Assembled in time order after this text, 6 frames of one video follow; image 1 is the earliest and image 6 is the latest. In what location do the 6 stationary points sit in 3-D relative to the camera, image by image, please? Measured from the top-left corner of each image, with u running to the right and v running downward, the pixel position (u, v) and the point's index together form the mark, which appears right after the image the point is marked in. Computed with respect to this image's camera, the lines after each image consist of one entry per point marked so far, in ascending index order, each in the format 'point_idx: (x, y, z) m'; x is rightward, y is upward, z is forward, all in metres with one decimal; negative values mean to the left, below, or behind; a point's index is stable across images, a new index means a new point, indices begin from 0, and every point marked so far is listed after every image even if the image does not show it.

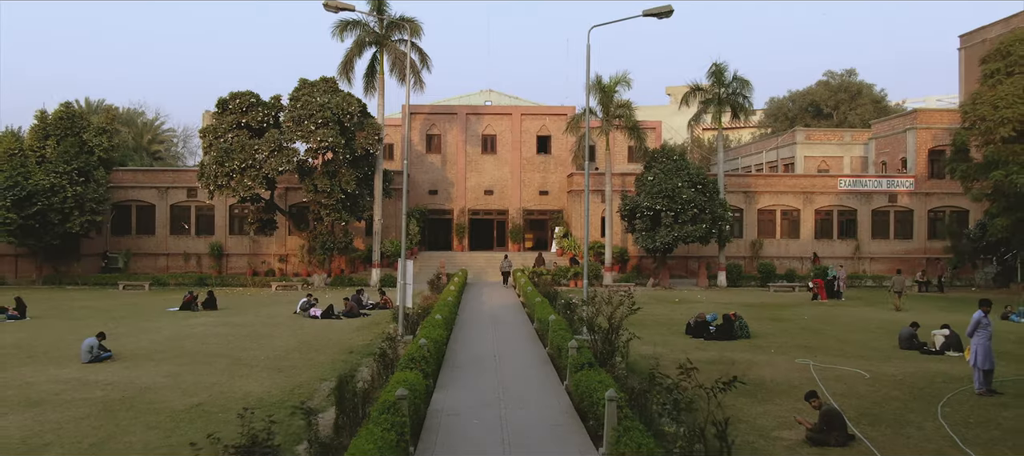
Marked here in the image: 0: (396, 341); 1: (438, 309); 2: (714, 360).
0: (-1.8, -1.7, +13.5) m
1: (-1.4, -1.6, +16.7) m
2: (+3.2, -2.1, +14.0) m
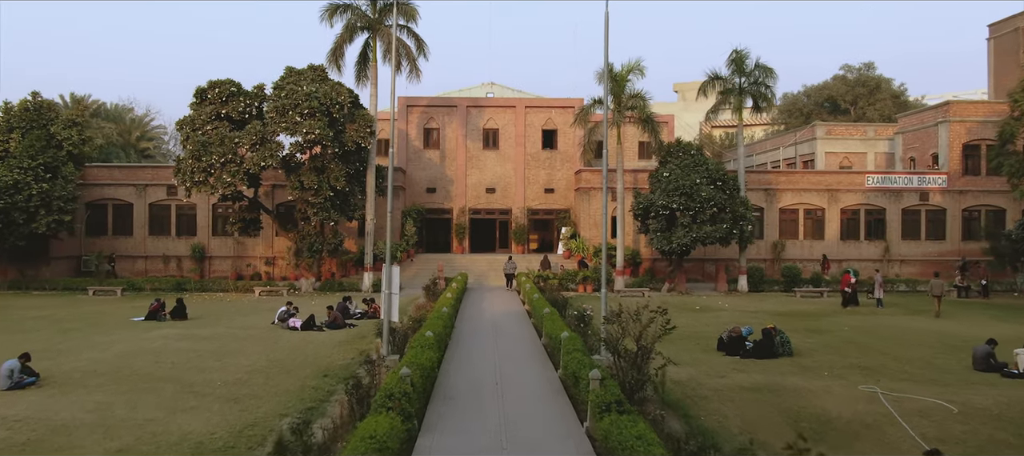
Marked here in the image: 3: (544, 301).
0: (-1.7, -1.7, +11.1) m
1: (-1.3, -1.6, +14.3) m
2: (+3.3, -2.1, +11.6) m
3: (+0.7, -1.6, +19.3) m
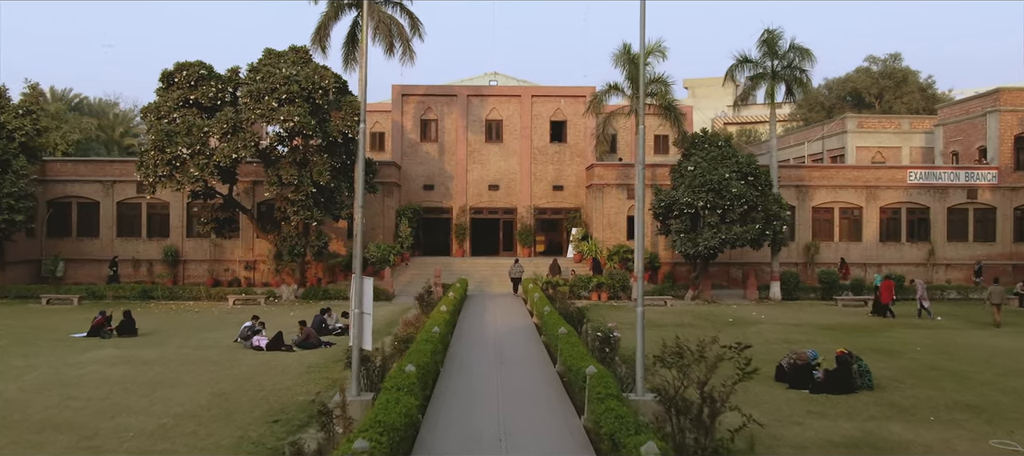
0: (-1.6, -1.7, +8.1) m
1: (-1.2, -1.6, +11.3) m
2: (+3.4, -2.1, +8.6) m
3: (+0.8, -1.6, +16.3) m
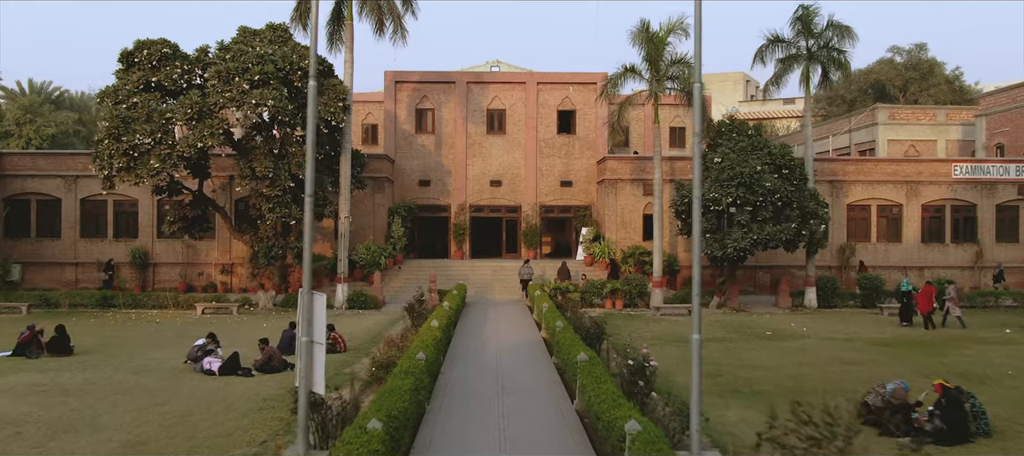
0: (-1.6, -1.7, +5.4) m
1: (-1.1, -1.5, +8.6) m
2: (+3.4, -2.1, +5.9) m
3: (+0.9, -1.6, +13.5) m
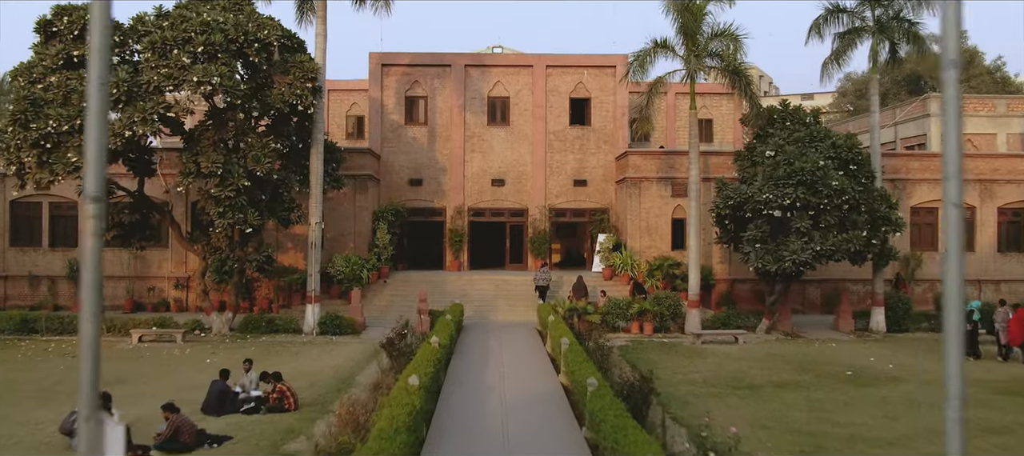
0: (-1.4, -1.8, +1.5) m
1: (-1.0, -1.7, +4.6) m
2: (+3.5, -2.2, +1.9) m
3: (+1.0, -1.7, +9.6) m
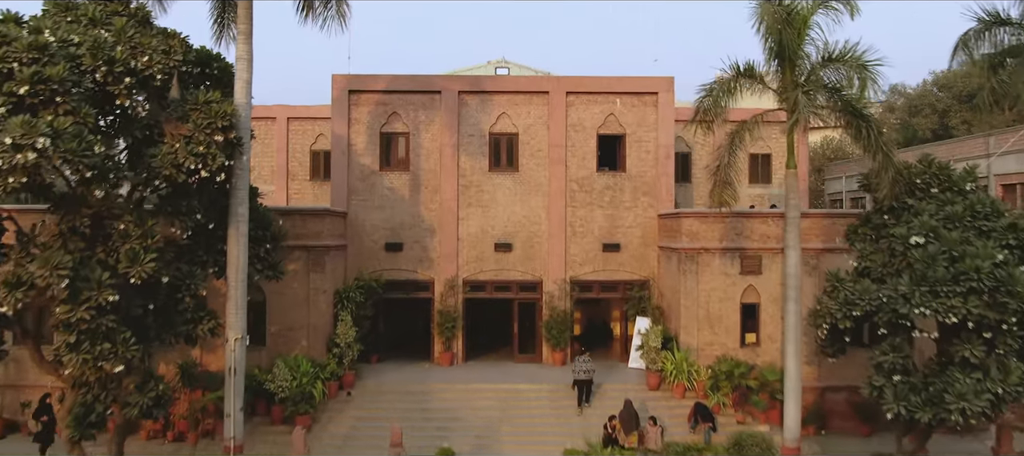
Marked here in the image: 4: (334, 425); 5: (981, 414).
0: (-1.2, -3.5, -4.6) m
1: (-0.8, -3.3, -1.4) m
2: (+3.8, -3.9, -4.1) m
3: (+1.2, -3.4, +3.6) m
4: (-3.0, -3.3, +14.9) m
5: (+6.0, -2.3, +11.3) m
